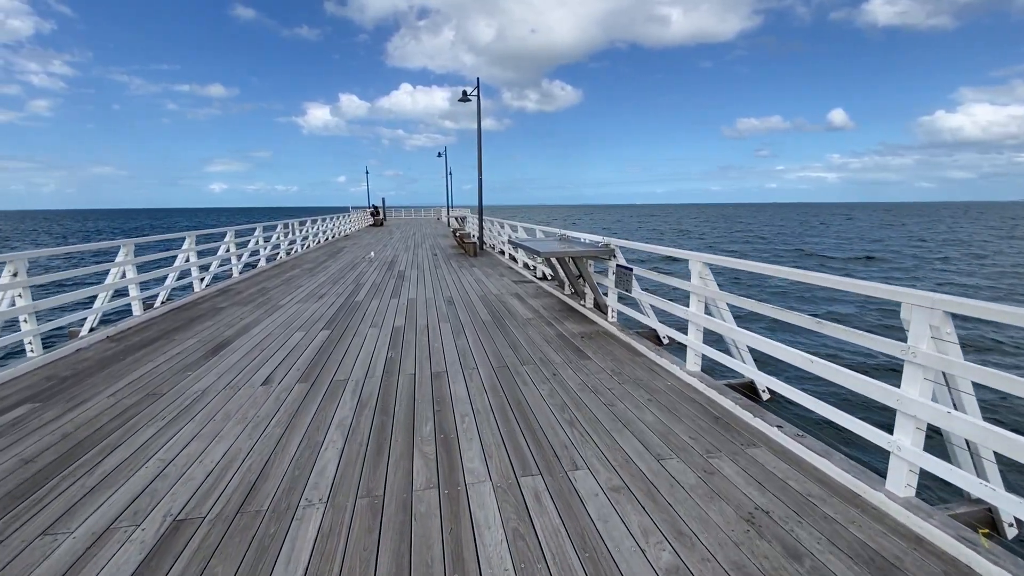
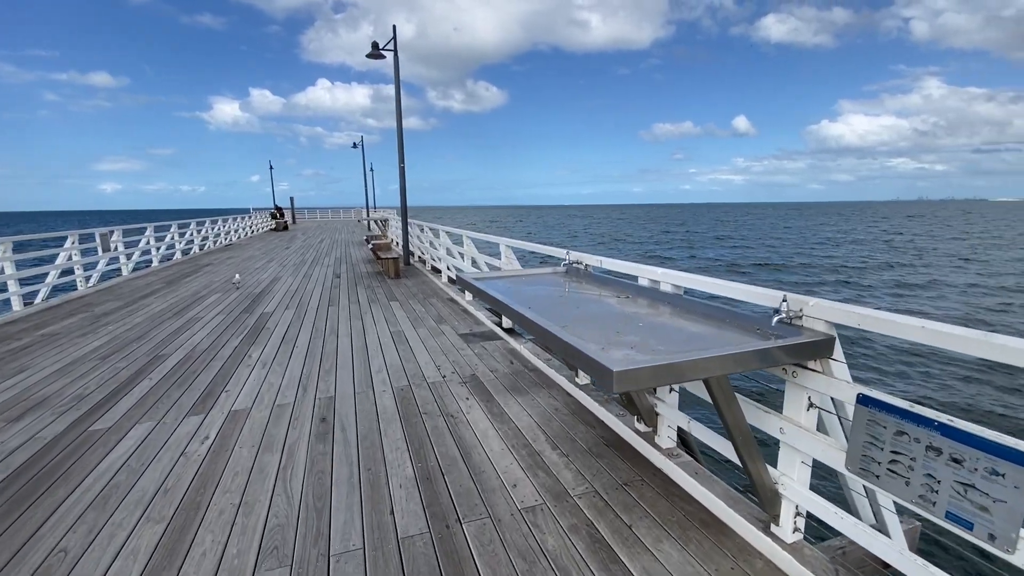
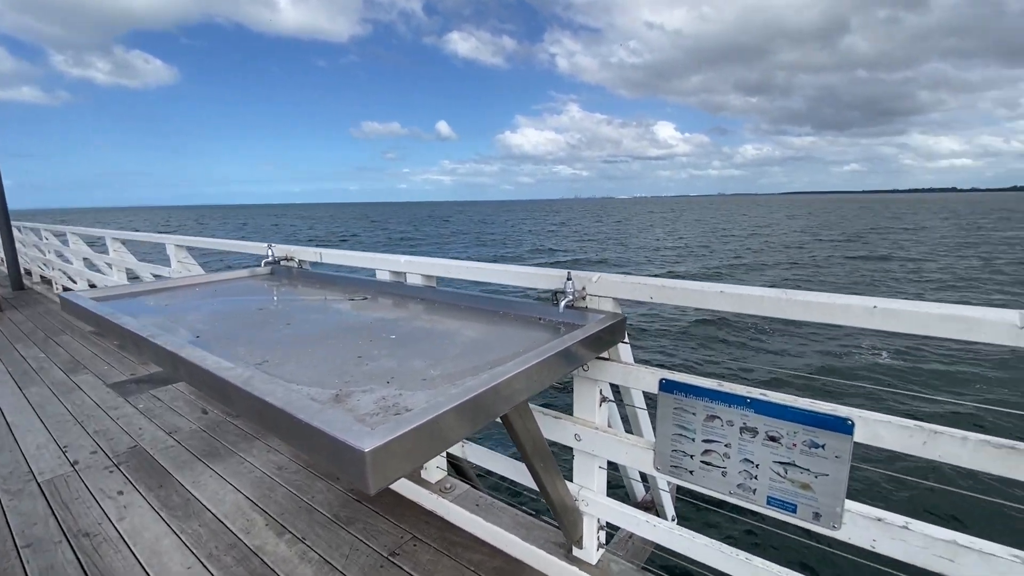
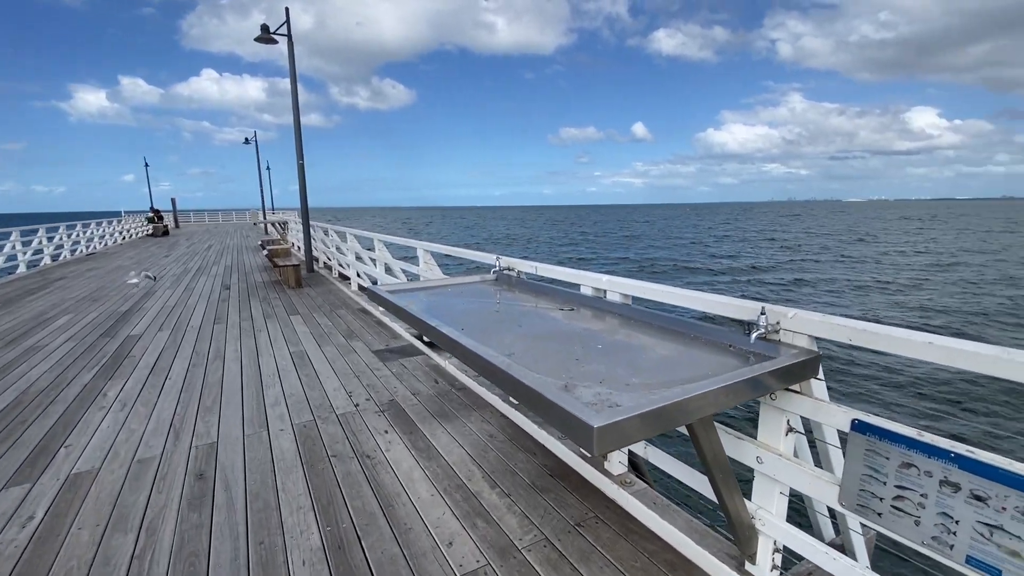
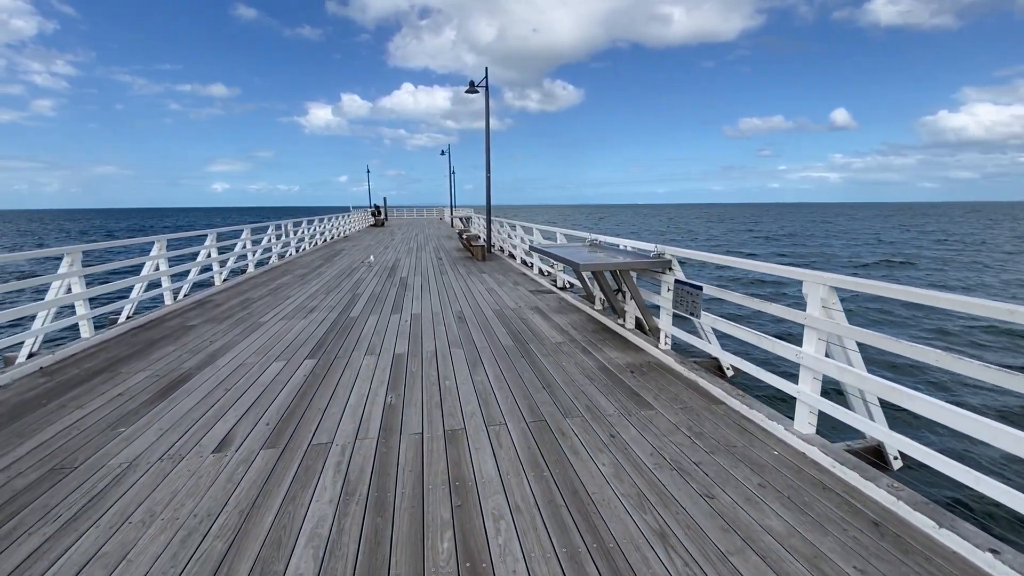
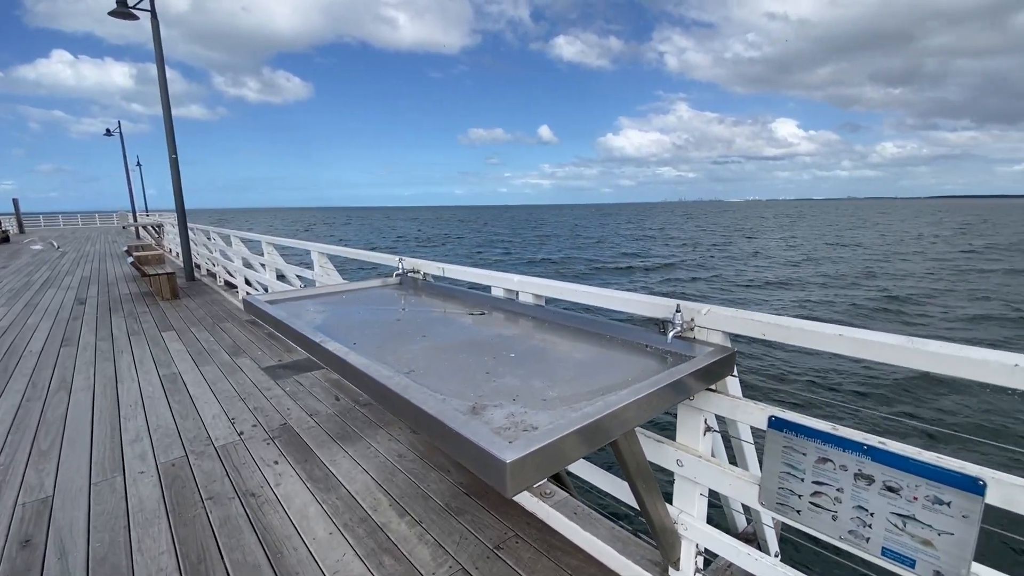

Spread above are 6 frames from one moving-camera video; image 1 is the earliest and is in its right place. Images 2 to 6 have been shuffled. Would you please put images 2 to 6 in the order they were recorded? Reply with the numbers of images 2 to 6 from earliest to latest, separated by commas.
5, 2, 4, 6, 3
